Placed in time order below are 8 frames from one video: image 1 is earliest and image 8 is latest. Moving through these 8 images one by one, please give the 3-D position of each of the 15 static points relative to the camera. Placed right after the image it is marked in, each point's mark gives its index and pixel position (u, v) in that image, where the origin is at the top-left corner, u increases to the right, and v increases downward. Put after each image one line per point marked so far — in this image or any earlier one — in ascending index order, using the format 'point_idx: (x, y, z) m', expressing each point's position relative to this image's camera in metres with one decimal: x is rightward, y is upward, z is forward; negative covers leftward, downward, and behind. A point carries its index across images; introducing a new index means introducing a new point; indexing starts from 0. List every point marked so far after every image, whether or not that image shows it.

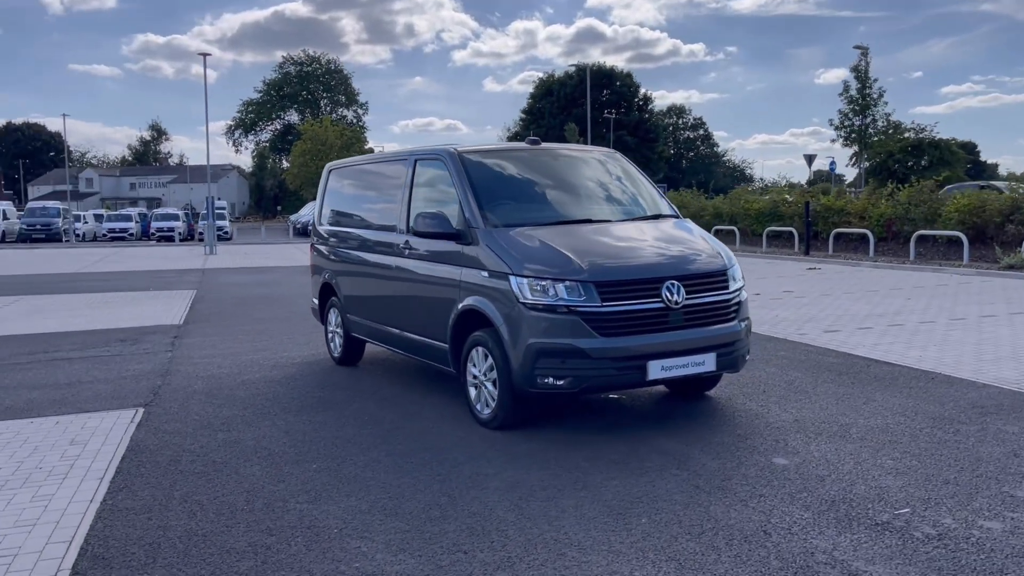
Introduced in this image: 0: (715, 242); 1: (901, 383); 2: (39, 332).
0: (+1.6, +0.3, +6.9) m
1: (+3.3, -0.8, +7.4) m
2: (-7.1, -0.6, +13.2) m
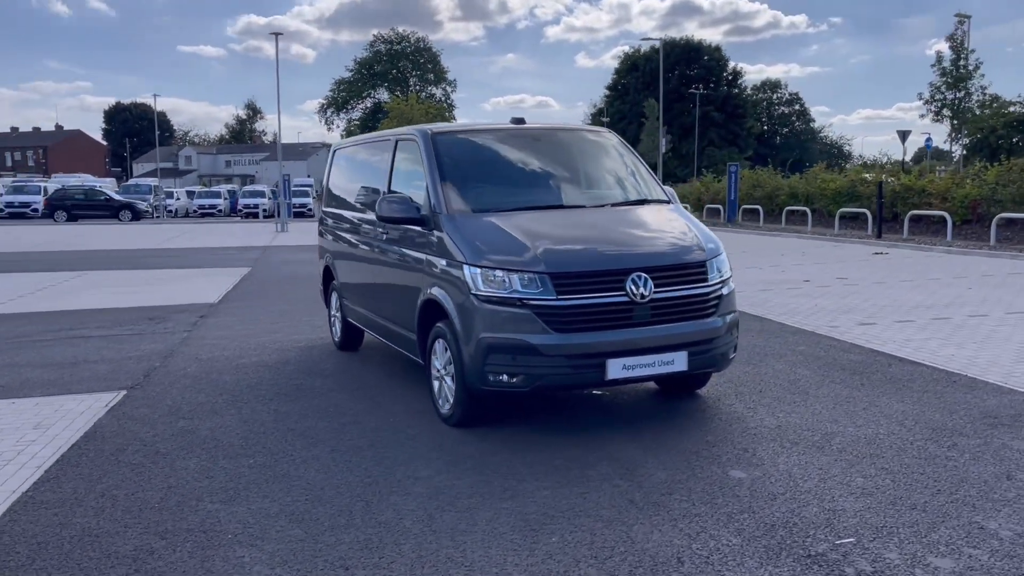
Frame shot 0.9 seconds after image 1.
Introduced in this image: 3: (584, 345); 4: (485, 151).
0: (+1.4, +0.4, +6.4) m
1: (+3.1, -0.8, +6.8) m
2: (-6.7, -0.3, +13.6) m
3: (+0.4, -0.4, +5.3) m
4: (-0.2, +1.1, +6.8) m
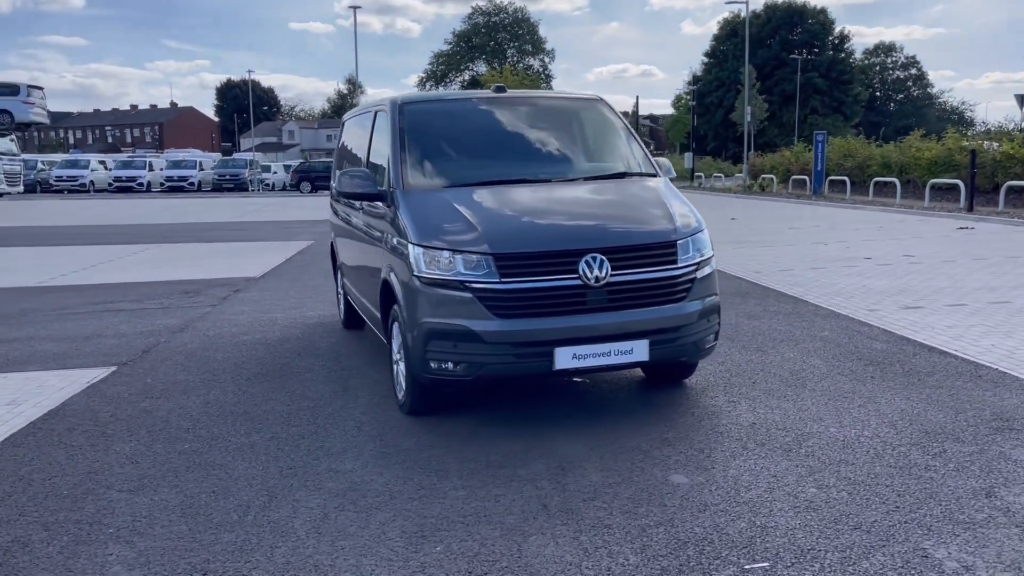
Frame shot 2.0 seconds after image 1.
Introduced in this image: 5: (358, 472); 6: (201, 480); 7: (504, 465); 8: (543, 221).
0: (+1.1, +0.5, +5.8) m
1: (+2.9, -0.6, +6.1) m
2: (-6.0, +0.1, +13.9) m
3: (+0.1, -0.3, +4.9) m
4: (-0.4, +1.2, +6.4) m
5: (-0.8, -1.0, +4.6) m
6: (-1.6, -1.0, +4.6) m
7: (-0.1, -0.9, +4.6) m
8: (+0.2, +0.4, +5.2) m
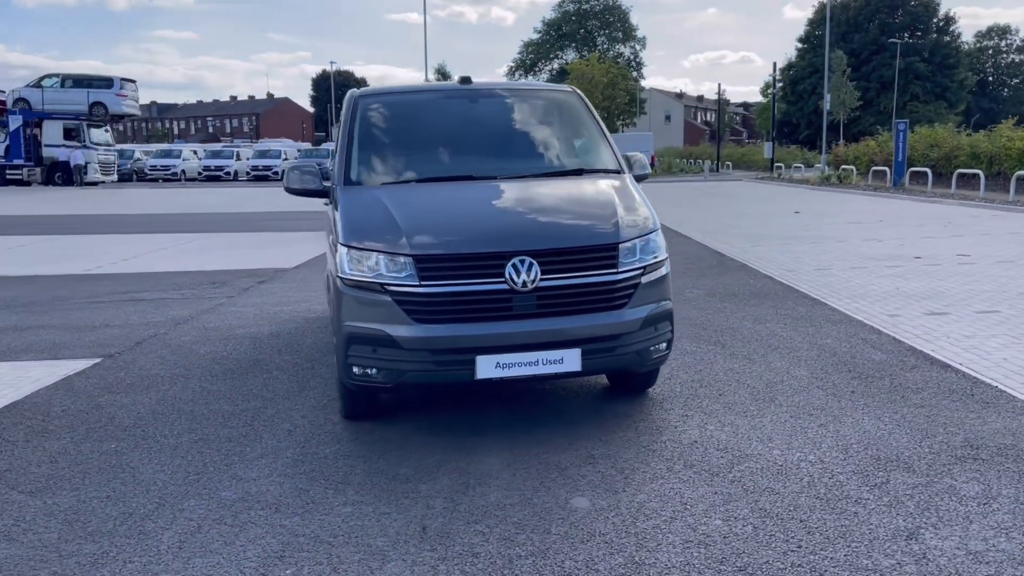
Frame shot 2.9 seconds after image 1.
0: (+0.8, +0.5, +5.5) m
1: (+2.6, -0.7, +5.5) m
2: (-5.5, +0.3, +14.2) m
3: (-0.3, -0.3, +4.7) m
4: (-0.7, +1.2, +6.1) m
5: (-1.3, -1.0, +4.4) m
6: (-2.1, -1.0, +4.5) m
7: (-0.5, -1.0, +4.4) m
8: (-0.2, +0.4, +4.9) m
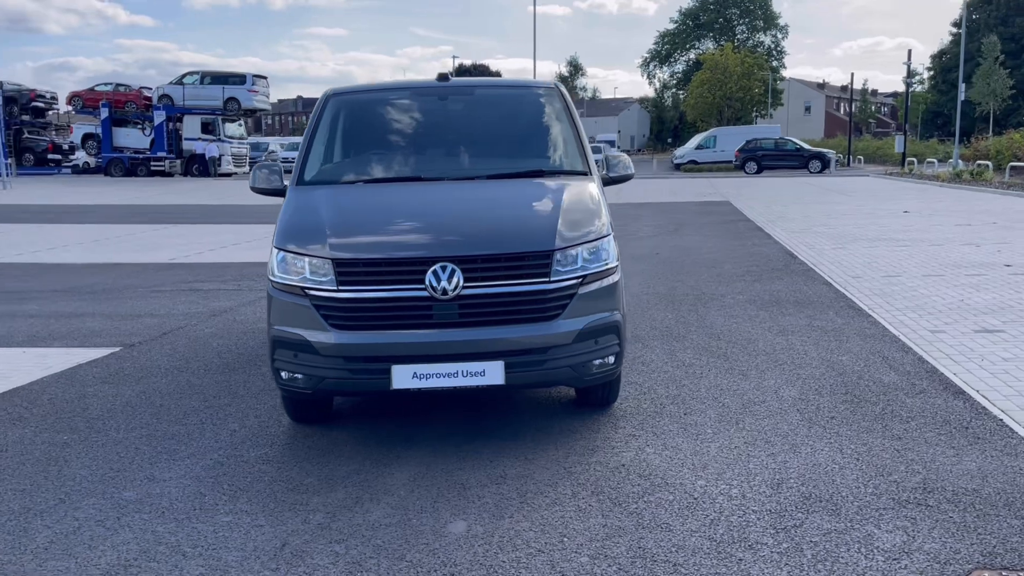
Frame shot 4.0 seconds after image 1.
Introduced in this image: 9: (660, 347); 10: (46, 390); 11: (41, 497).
0: (+0.5, +0.4, +5.1) m
1: (+2.2, -0.8, +5.0) m
2: (-4.5, +0.5, +14.8) m
3: (-0.8, -0.3, +4.6) m
4: (-0.8, +1.2, +6.0) m
5: (-1.8, -1.0, +4.5) m
6: (-2.6, -1.0, +4.6) m
7: (-1.0, -1.0, +4.3) m
8: (-0.6, +0.3, +4.8) m
9: (+1.2, -0.5, +7.2) m
10: (-3.5, -0.8, +6.5) m
11: (-2.3, -1.0, +4.3) m
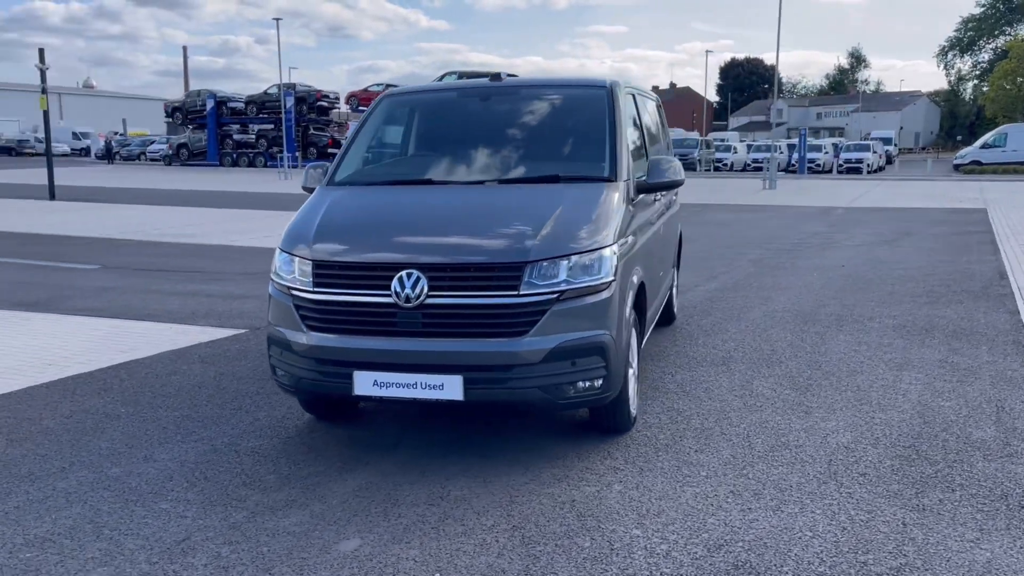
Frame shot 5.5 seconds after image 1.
0: (+0.5, +0.4, +4.7) m
1: (+2.0, -1.0, +4.1) m
2: (-1.5, +0.6, +15.4) m
3: (-0.9, -0.3, +4.6) m
4: (-0.5, +1.2, +6.0) m
5: (-1.9, -1.0, +4.8) m
6: (-2.7, -0.9, +5.2) m
7: (-1.3, -1.0, +4.4) m
8: (-0.7, +0.3, +4.7) m
9: (+1.7, -0.6, +6.5) m
10: (-3.0, -0.6, +7.2) m
11: (-2.5, -1.0, +4.8) m
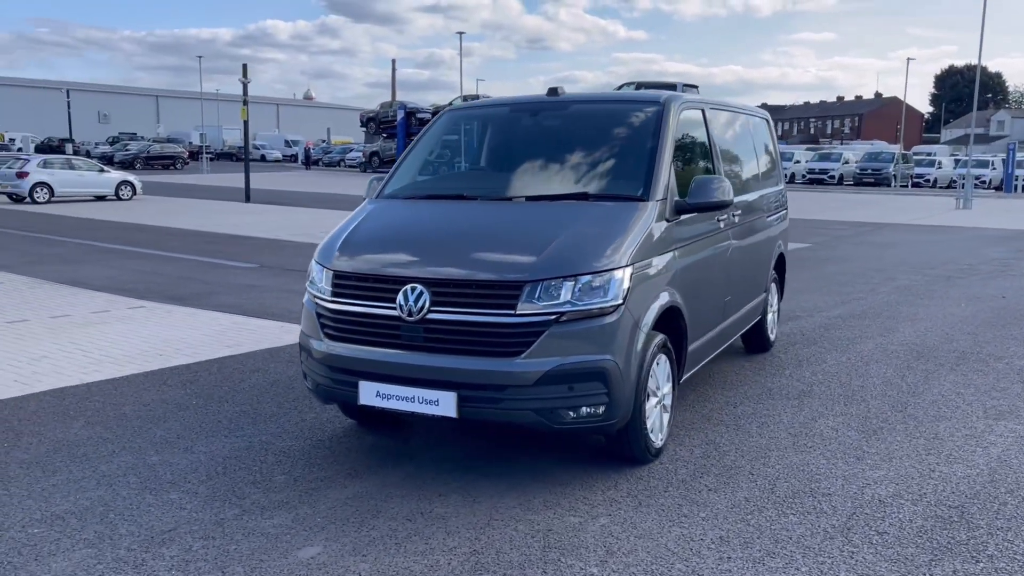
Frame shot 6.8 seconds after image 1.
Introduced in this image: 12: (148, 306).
0: (+0.5, +0.2, +4.6) m
1: (+1.8, -1.2, +3.6) m
2: (+0.9, +0.4, +15.4) m
3: (-0.9, -0.4, +4.7) m
4: (-0.1, +1.1, +6.0) m
5: (-1.9, -1.0, +5.1) m
6: (-2.5, -0.9, +5.6) m
7: (-1.3, -1.0, +4.6) m
8: (-0.6, +0.2, +4.8) m
9: (+2.1, -0.8, +6.0) m
10: (-2.4, -0.6, +7.7) m
11: (-2.5, -1.0, +5.3) m
12: (-4.6, -0.2, +11.1) m
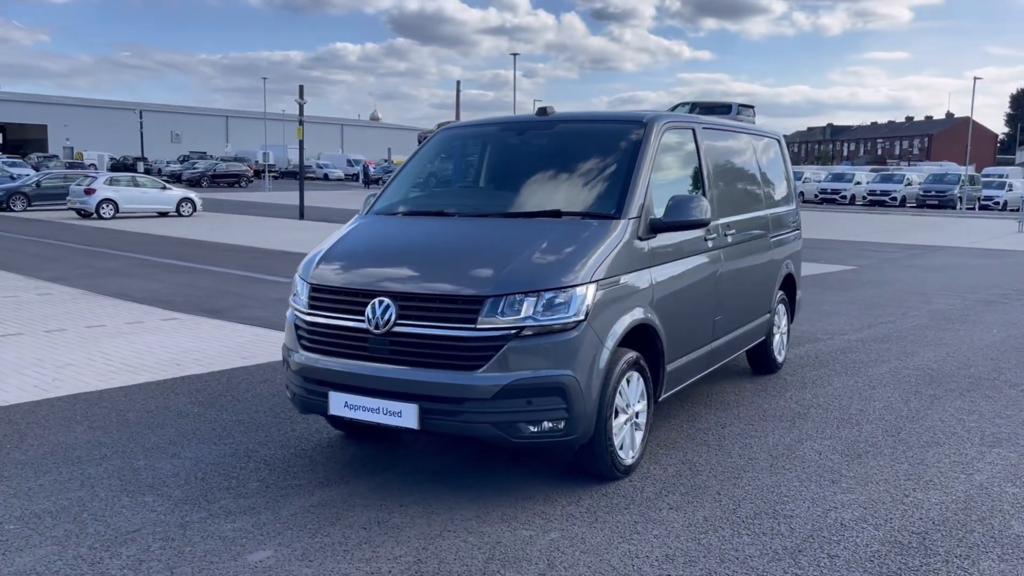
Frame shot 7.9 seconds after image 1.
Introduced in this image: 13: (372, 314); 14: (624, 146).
0: (+0.4, +0.1, +4.6) m
1: (+1.6, -1.2, +3.5) m
2: (+1.4, +0.1, +15.4) m
3: (-1.1, -0.5, +4.8) m
4: (-0.2, +1.0, +6.1) m
5: (-2.0, -1.0, +5.3) m
6: (-2.6, -1.0, +5.9) m
7: (-1.5, -1.1, +4.7) m
8: (-0.7, +0.1, +4.9) m
9: (+2.0, -1.0, +5.9) m
10: (-2.3, -0.8, +7.9) m
11: (-2.6, -1.0, +5.5) m
12: (-4.4, -0.4, +11.5) m
13: (-0.7, -0.1, +4.6) m
14: (+0.7, +0.9, +5.6) m
